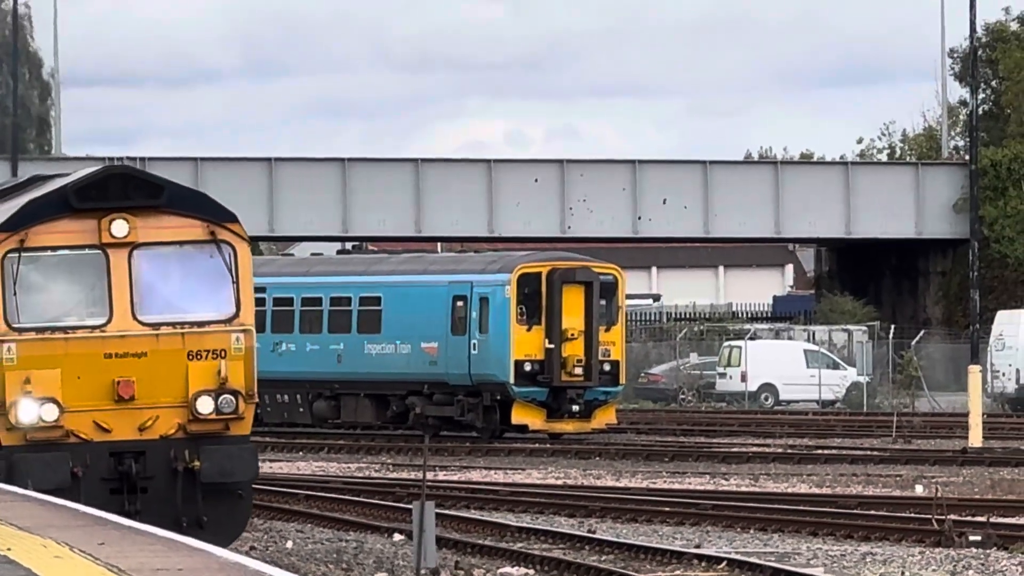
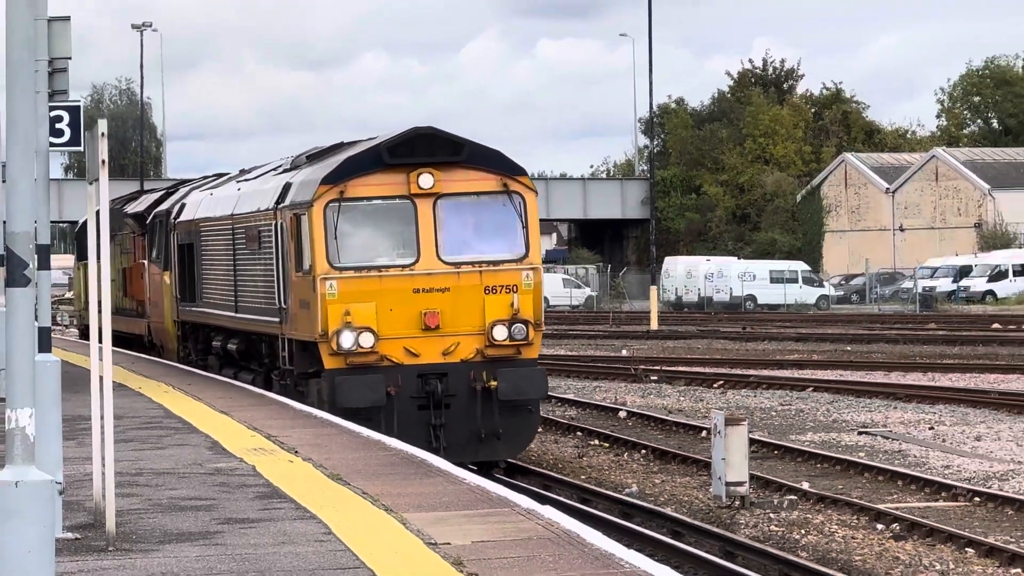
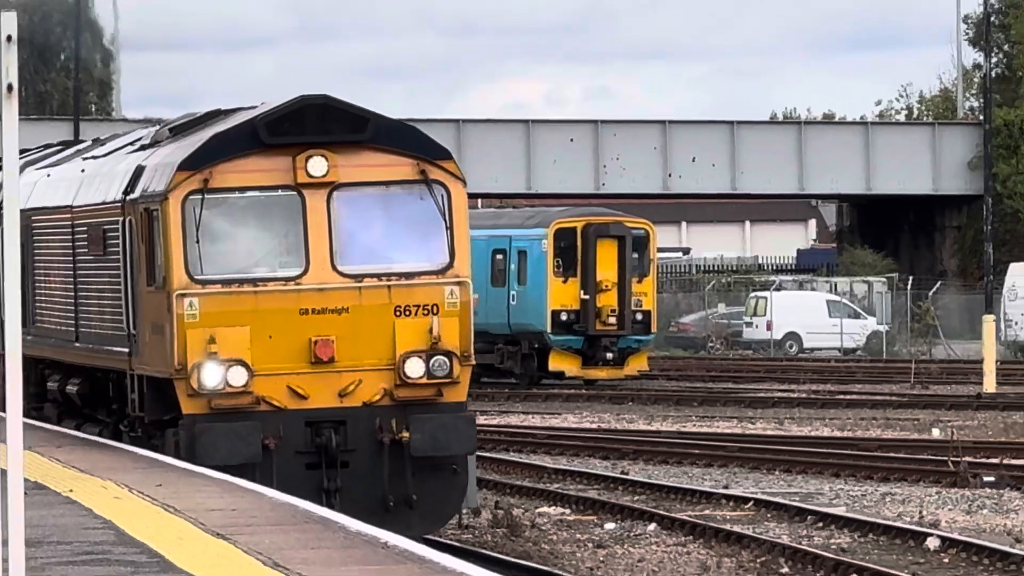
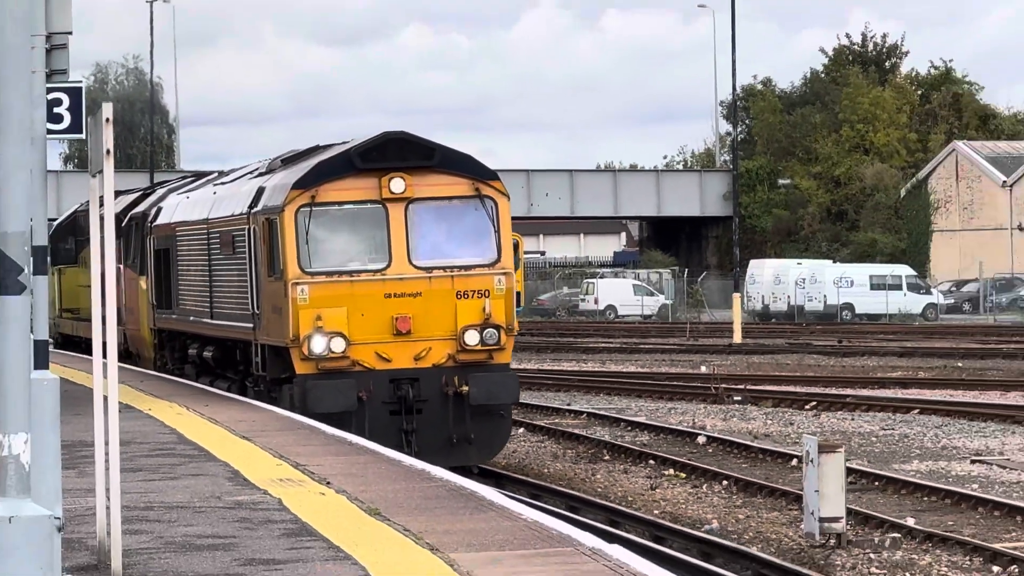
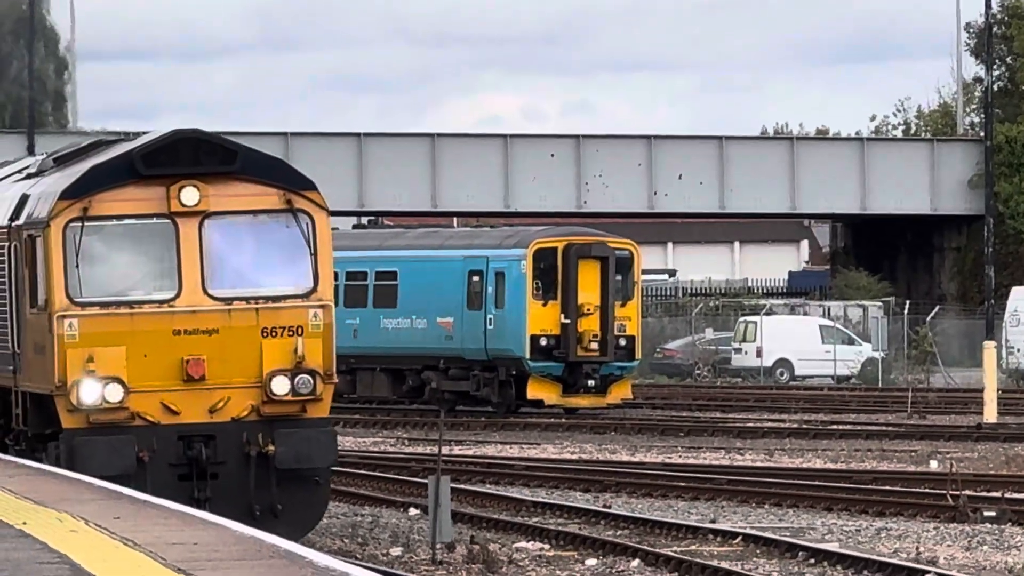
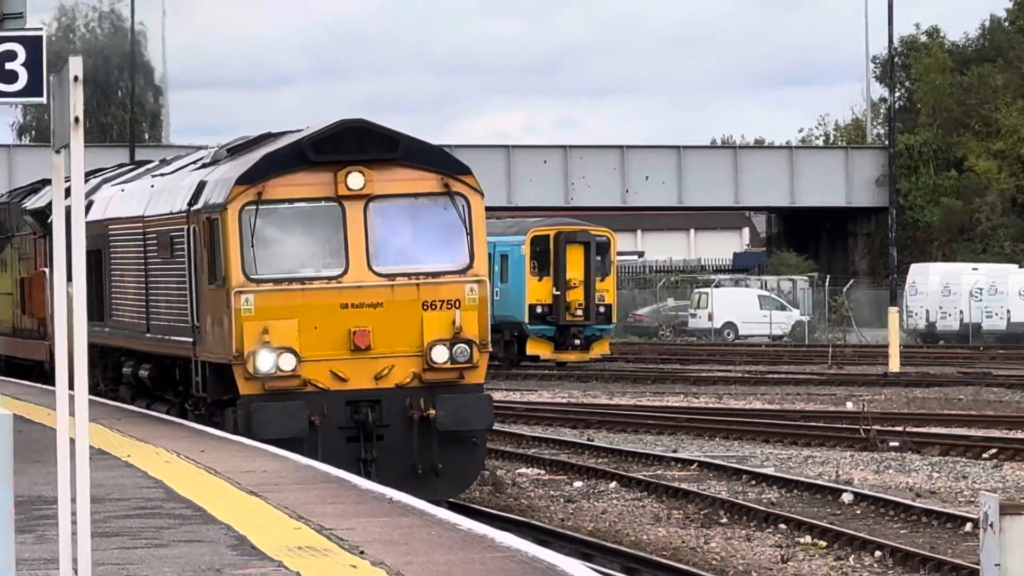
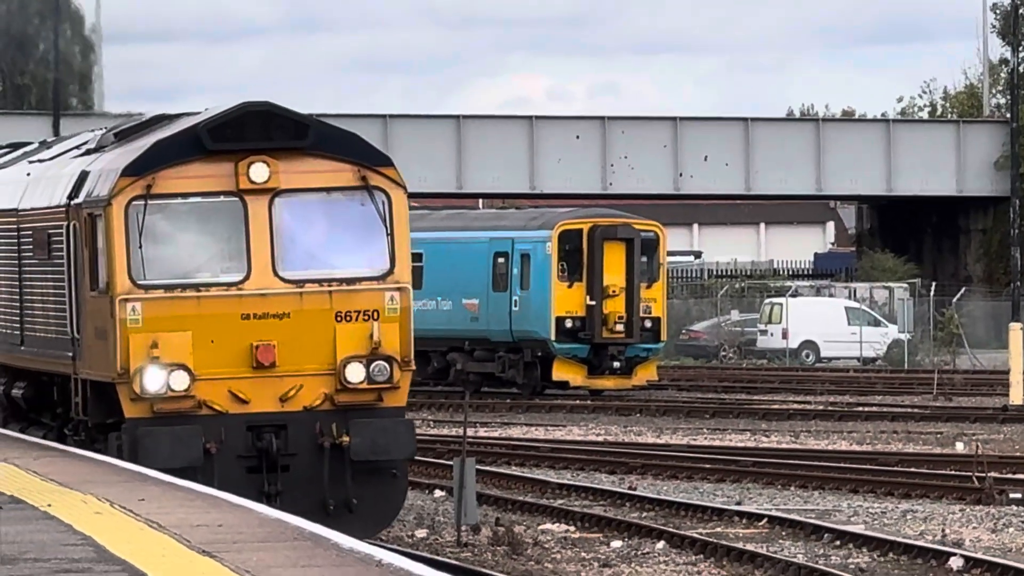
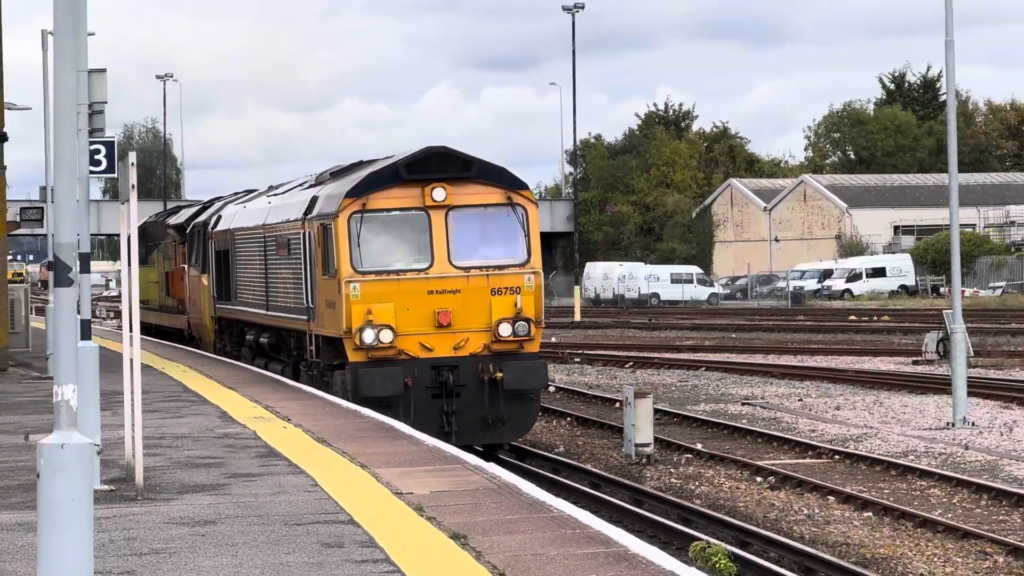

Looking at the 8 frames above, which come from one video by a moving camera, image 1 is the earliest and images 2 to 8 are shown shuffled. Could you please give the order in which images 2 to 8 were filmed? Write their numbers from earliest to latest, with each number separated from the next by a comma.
5, 7, 3, 6, 4, 2, 8
